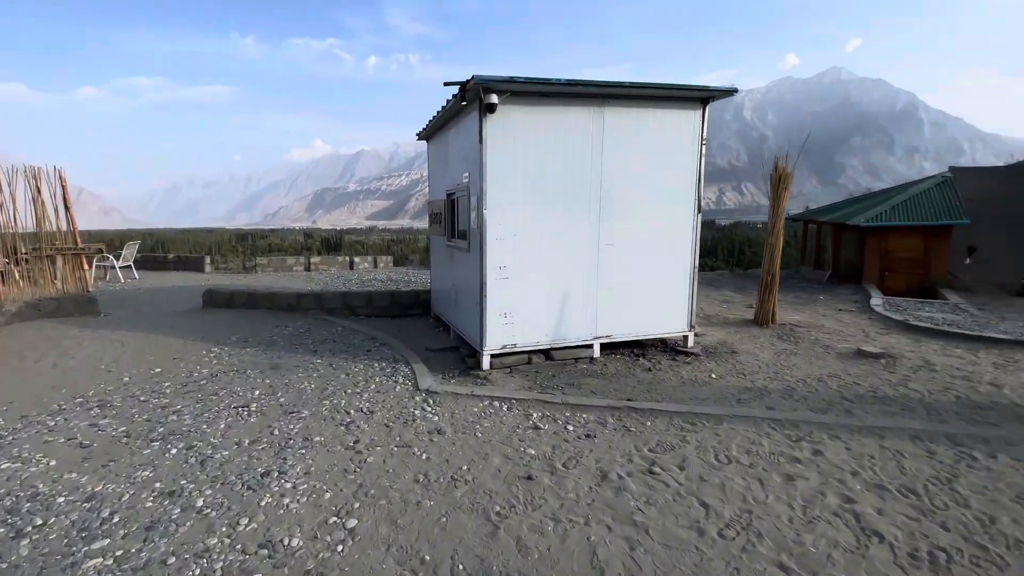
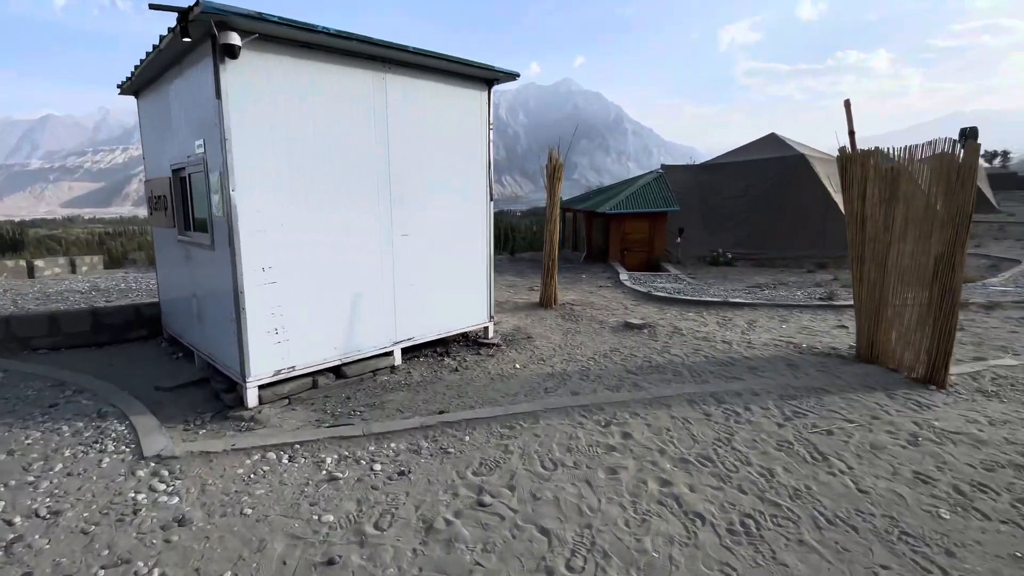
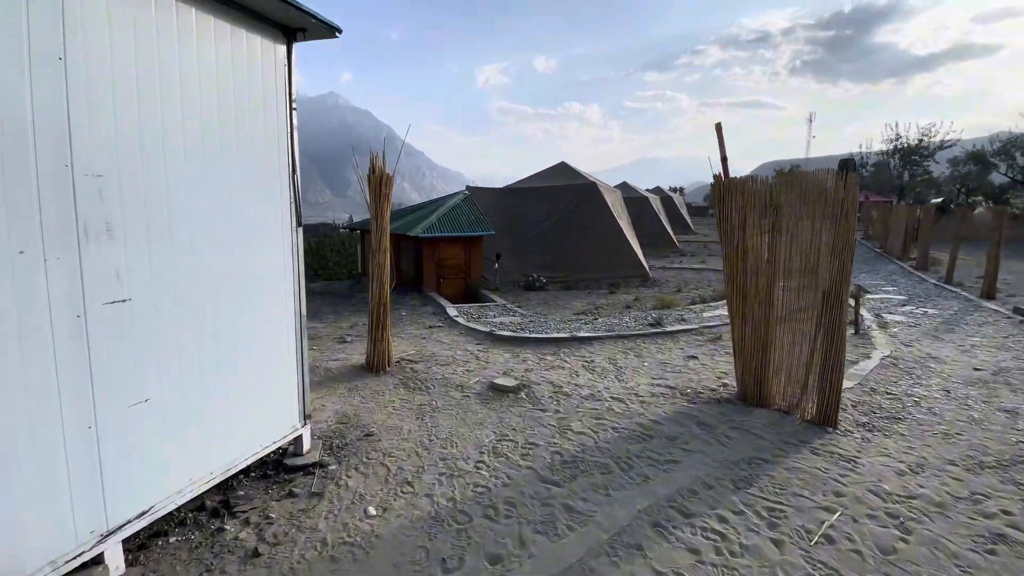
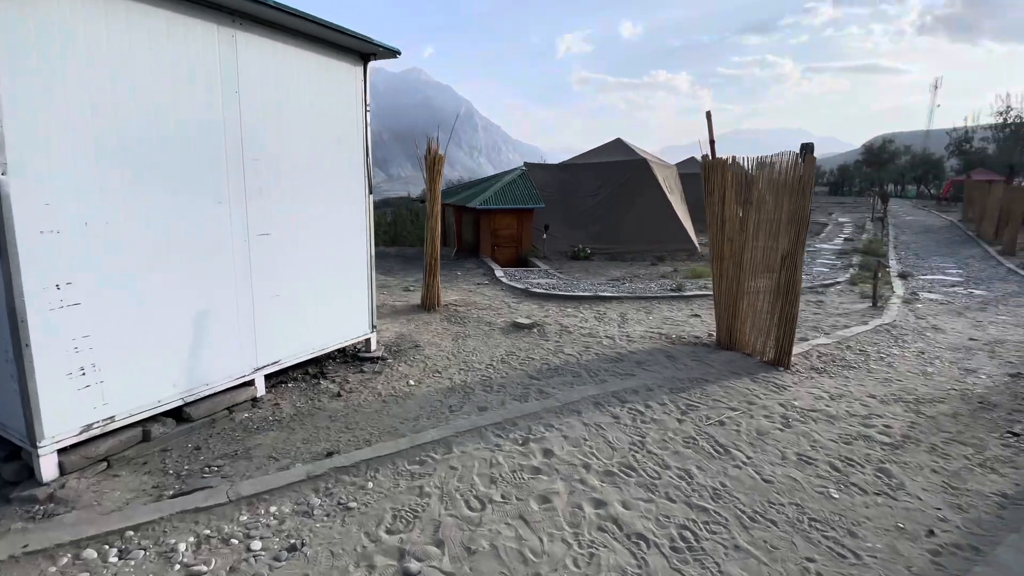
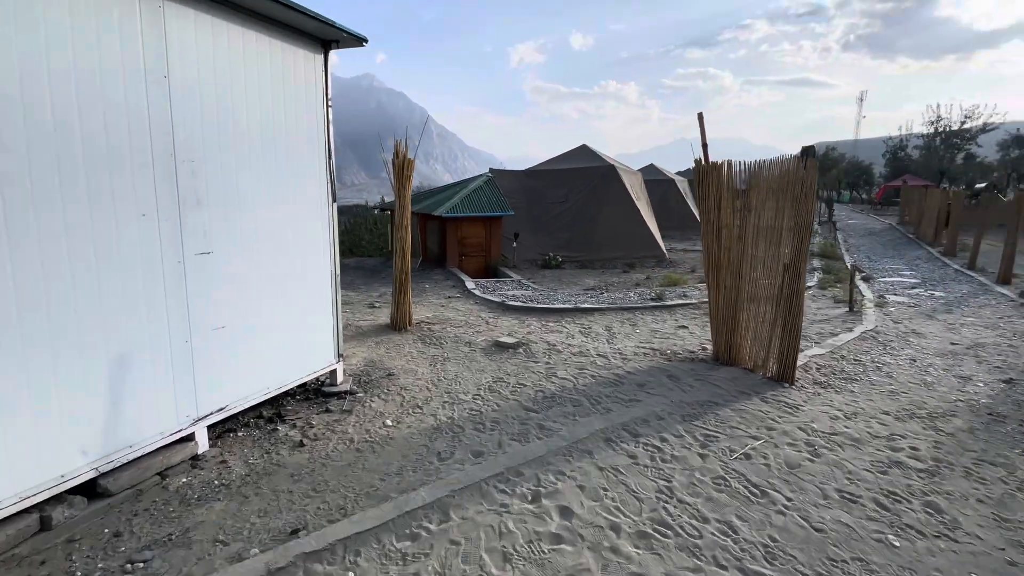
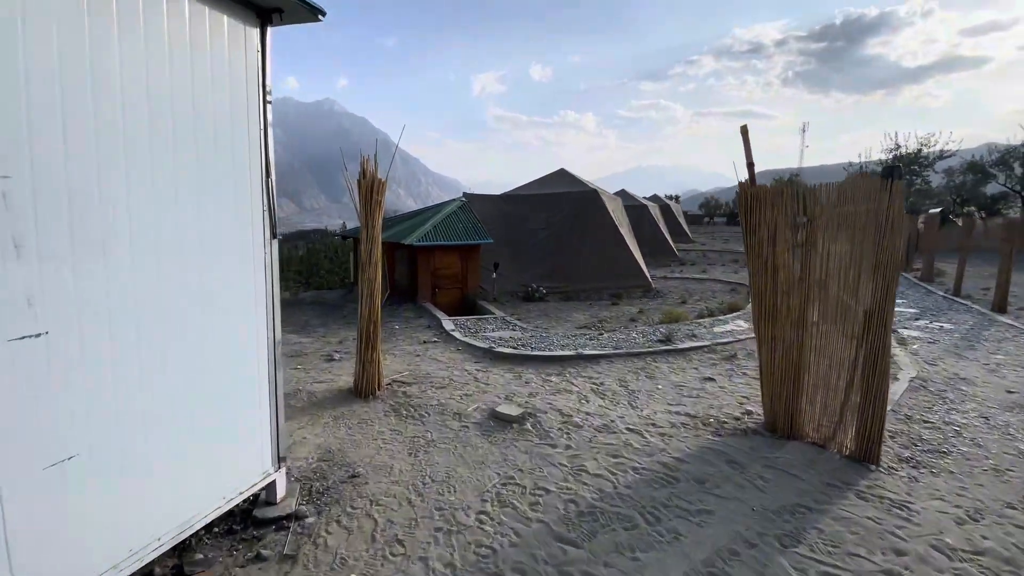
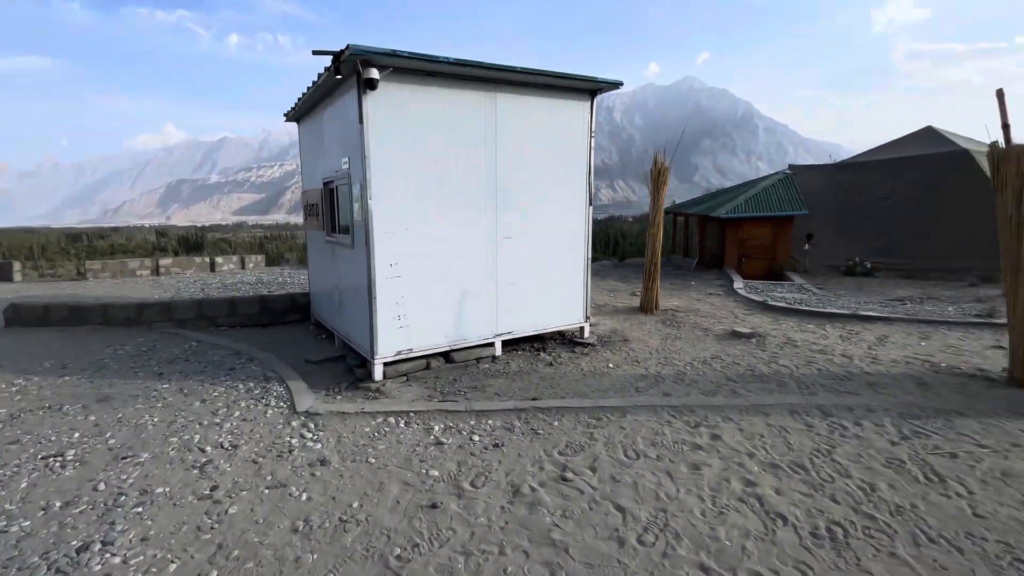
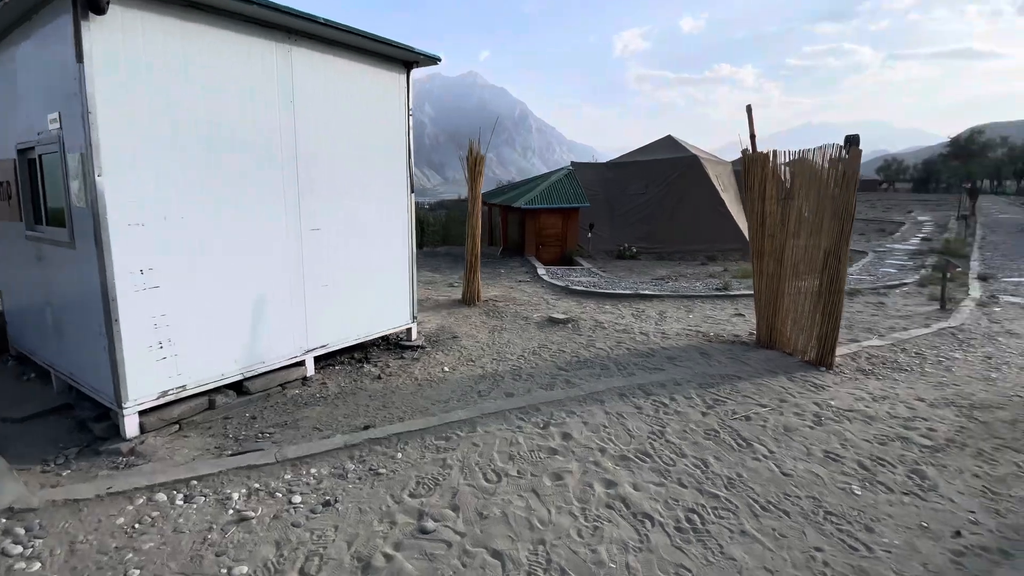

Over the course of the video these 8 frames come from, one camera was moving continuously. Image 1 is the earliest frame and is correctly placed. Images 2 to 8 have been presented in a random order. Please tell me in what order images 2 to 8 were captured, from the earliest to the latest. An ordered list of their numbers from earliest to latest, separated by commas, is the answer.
7, 2, 8, 4, 5, 3, 6
